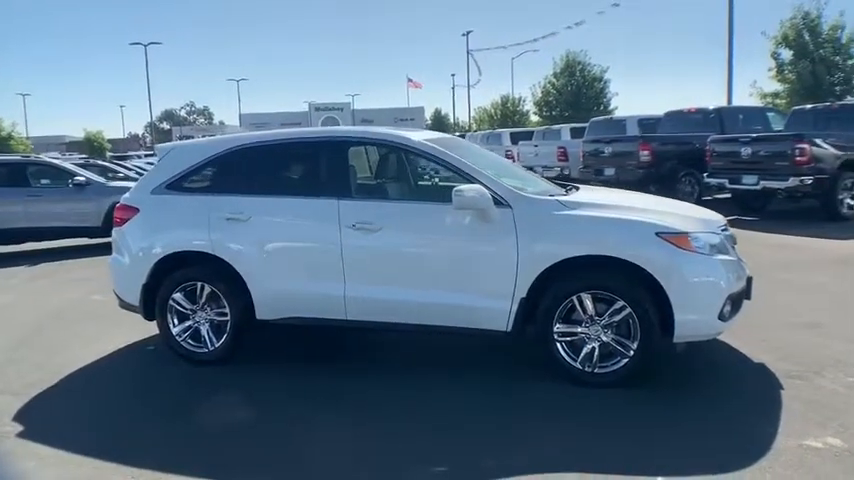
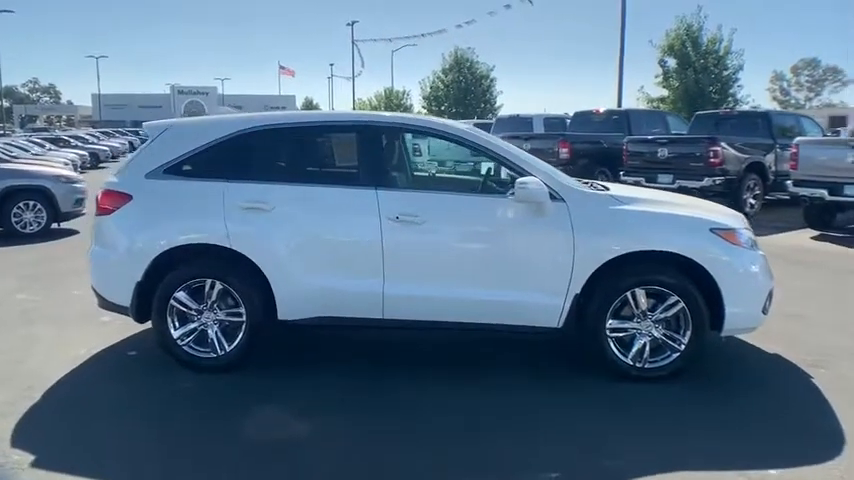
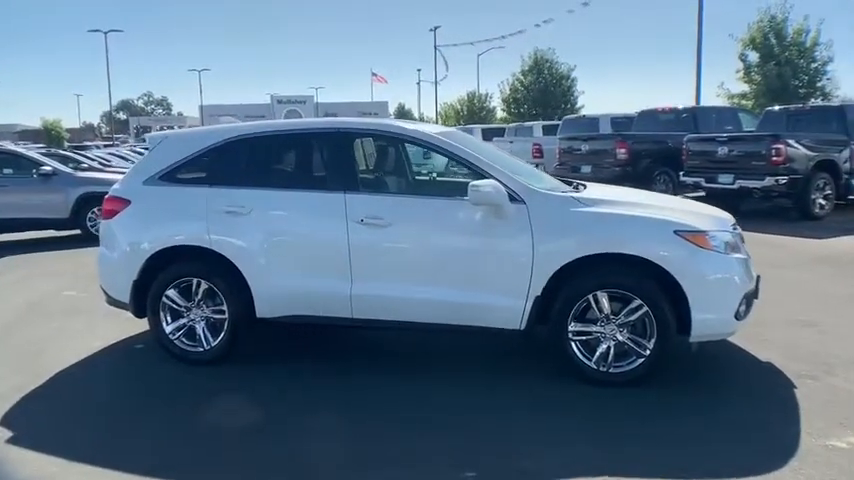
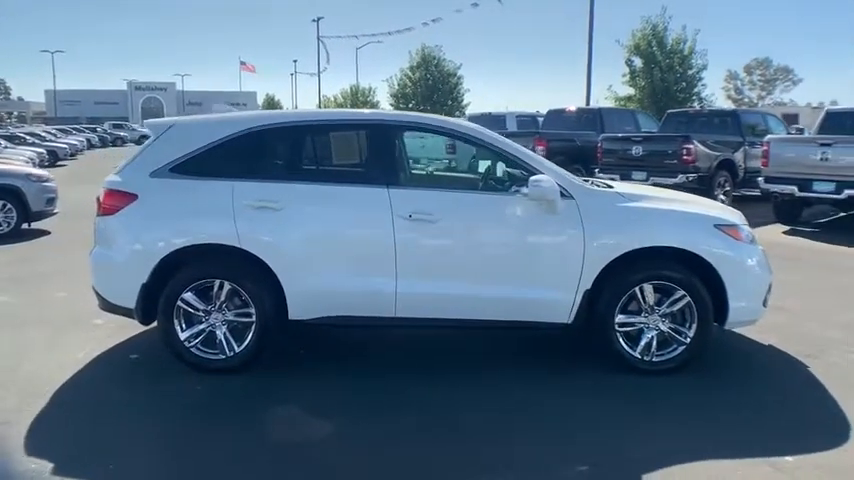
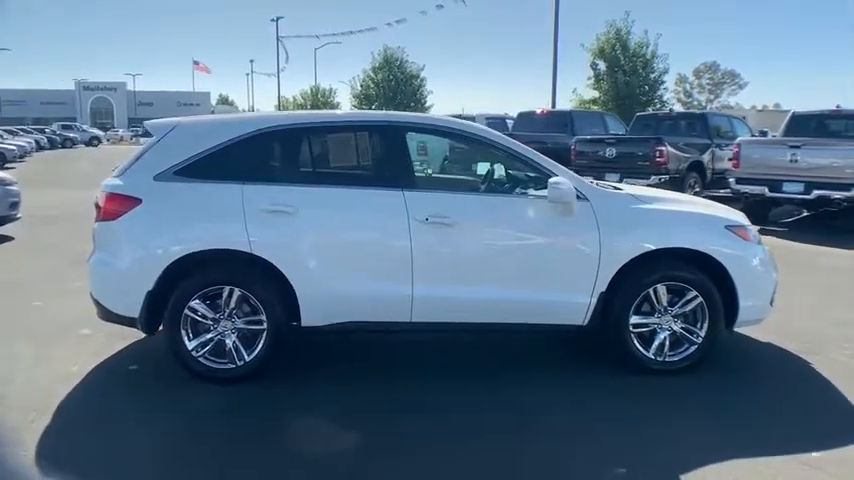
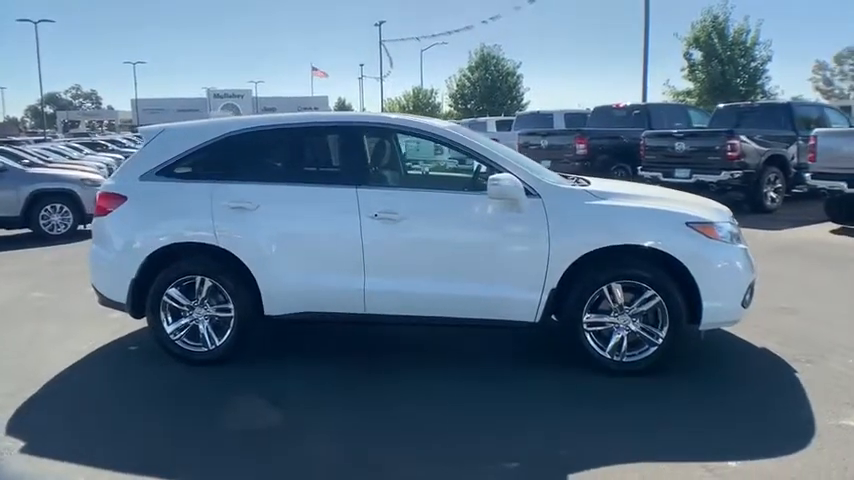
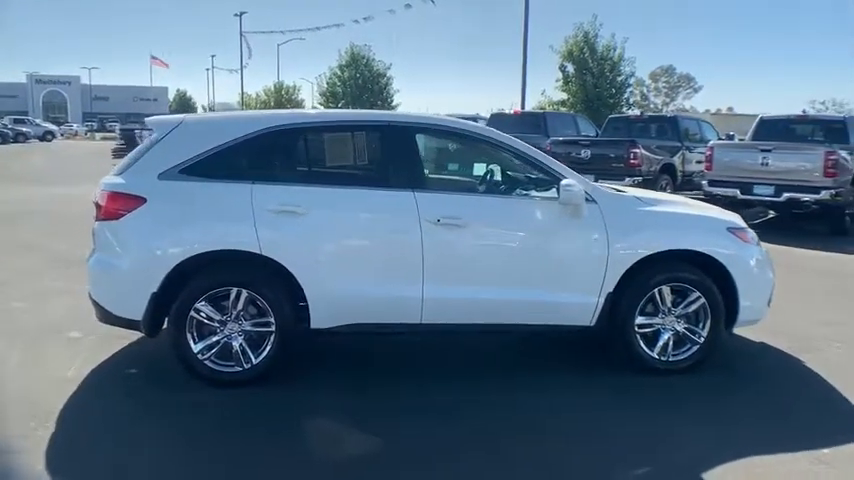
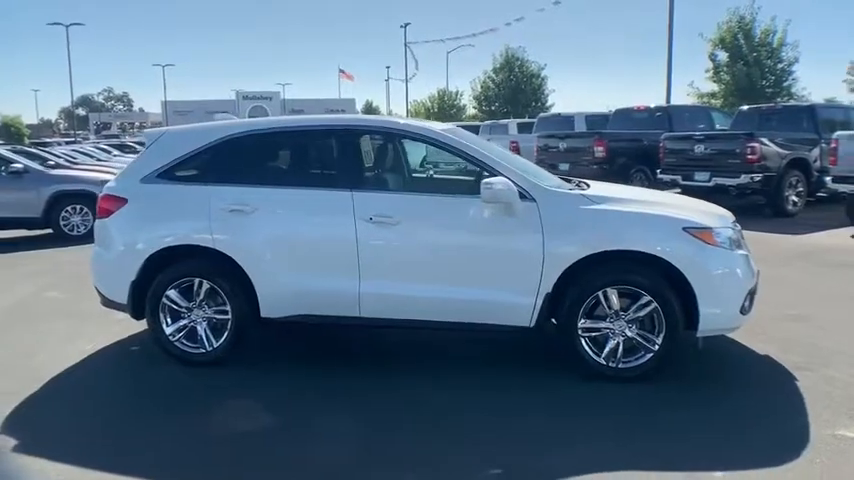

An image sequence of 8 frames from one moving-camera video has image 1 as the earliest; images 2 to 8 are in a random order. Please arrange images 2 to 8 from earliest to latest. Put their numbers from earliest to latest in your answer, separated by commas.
3, 8, 6, 2, 4, 5, 7
